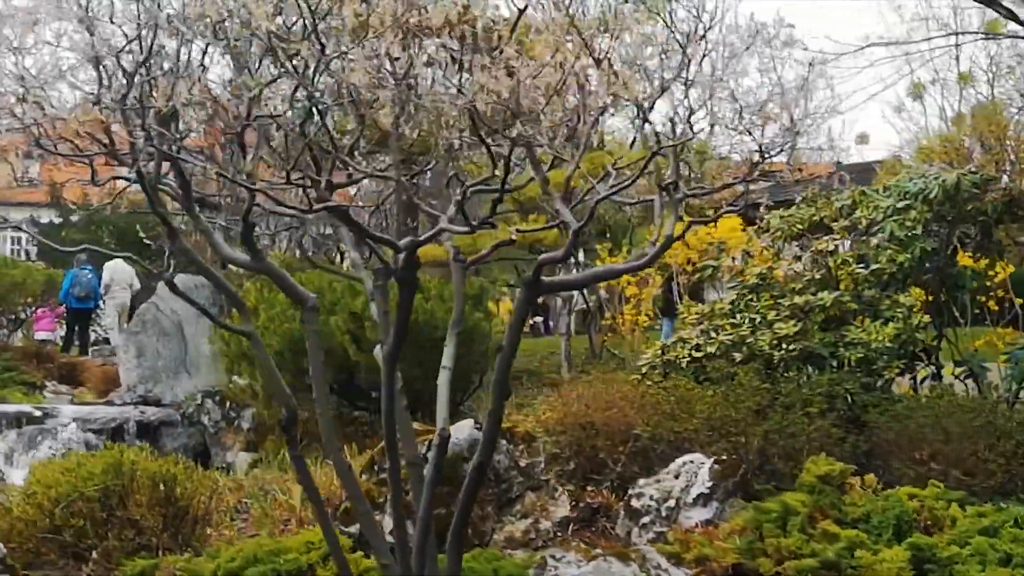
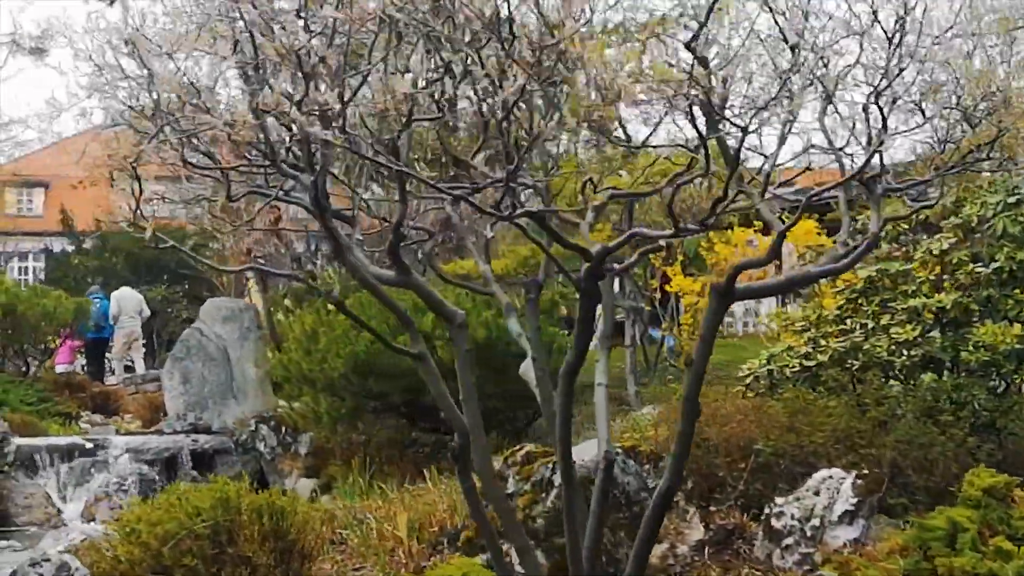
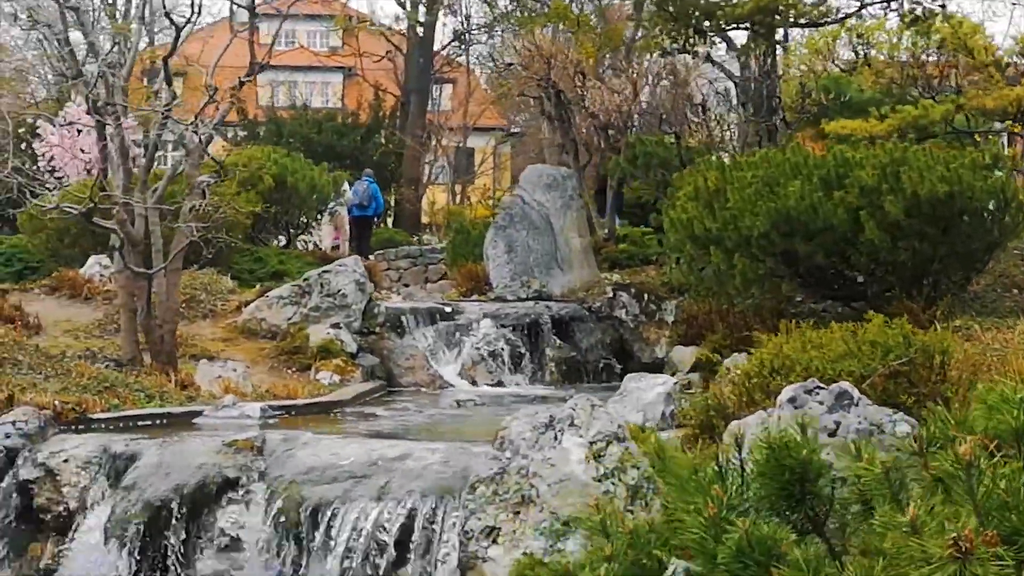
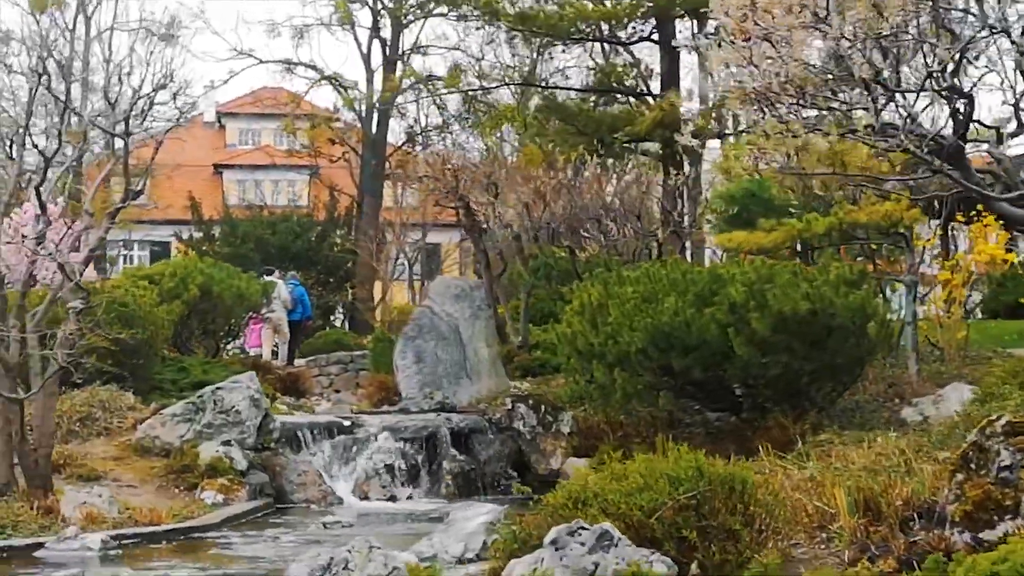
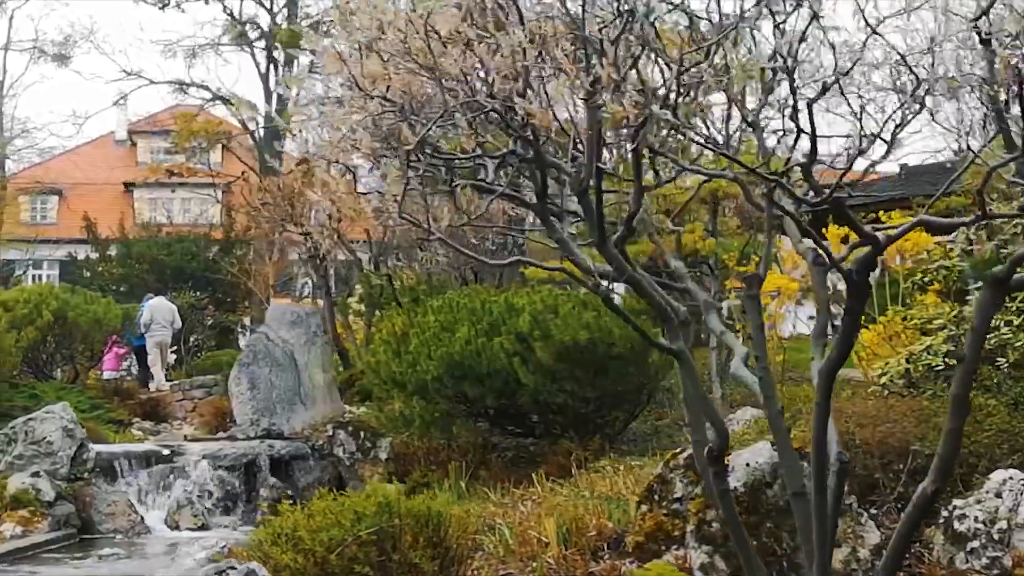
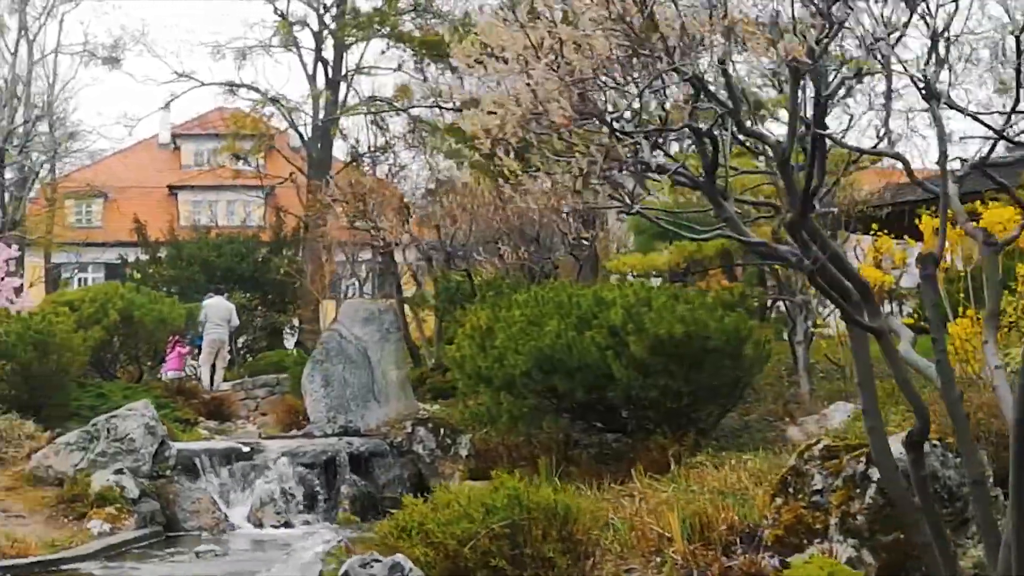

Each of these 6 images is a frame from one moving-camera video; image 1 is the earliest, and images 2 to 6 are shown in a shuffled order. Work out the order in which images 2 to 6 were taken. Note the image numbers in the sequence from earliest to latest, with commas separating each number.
2, 5, 6, 4, 3
